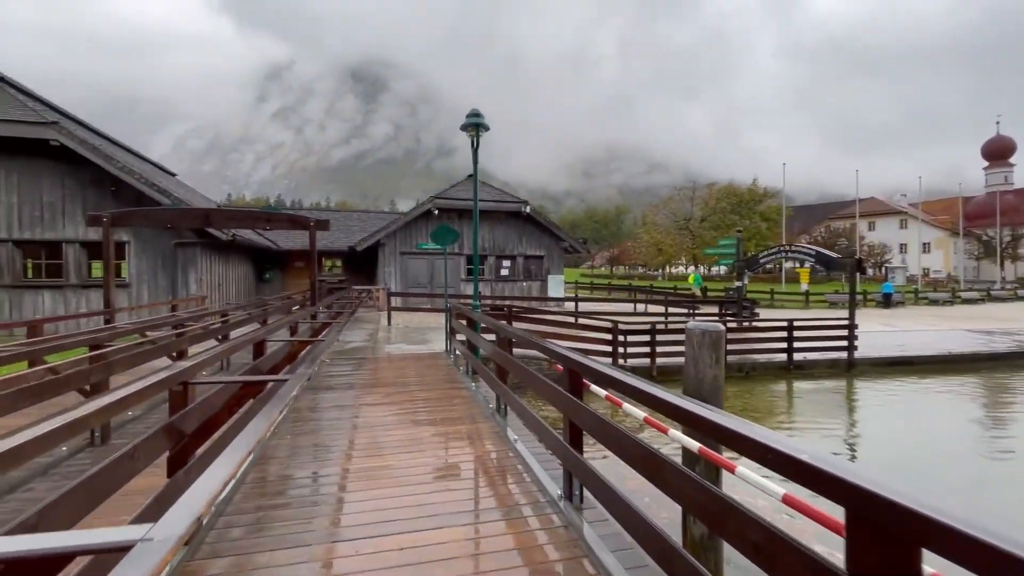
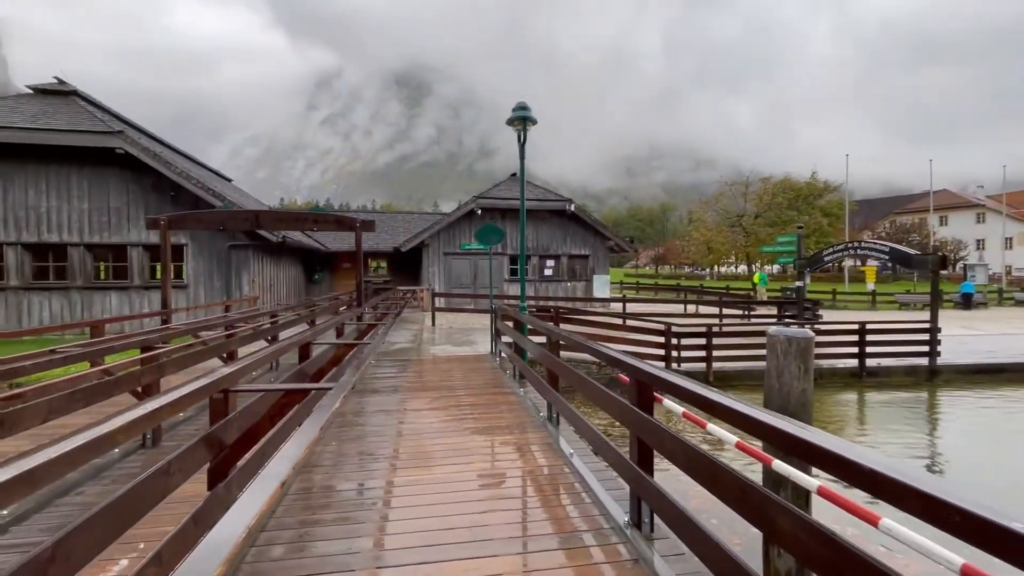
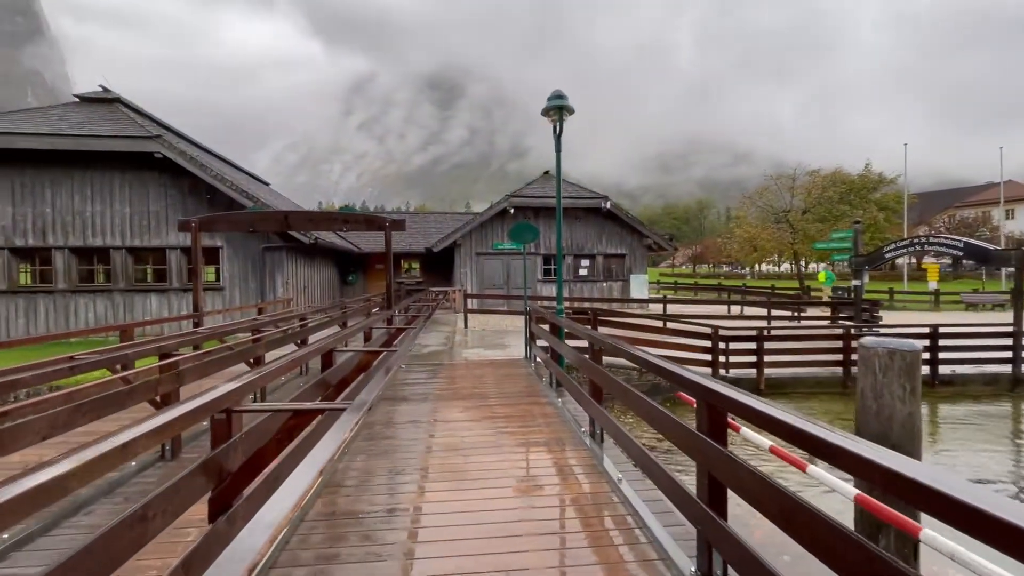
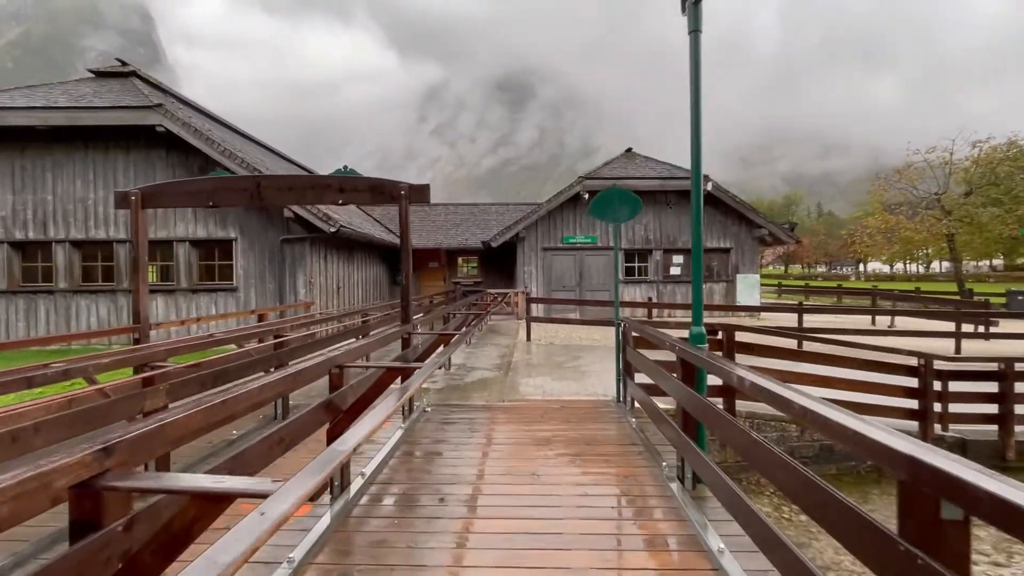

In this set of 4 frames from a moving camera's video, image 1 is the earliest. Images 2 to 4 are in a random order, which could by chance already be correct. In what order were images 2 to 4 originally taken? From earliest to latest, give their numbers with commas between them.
2, 3, 4
